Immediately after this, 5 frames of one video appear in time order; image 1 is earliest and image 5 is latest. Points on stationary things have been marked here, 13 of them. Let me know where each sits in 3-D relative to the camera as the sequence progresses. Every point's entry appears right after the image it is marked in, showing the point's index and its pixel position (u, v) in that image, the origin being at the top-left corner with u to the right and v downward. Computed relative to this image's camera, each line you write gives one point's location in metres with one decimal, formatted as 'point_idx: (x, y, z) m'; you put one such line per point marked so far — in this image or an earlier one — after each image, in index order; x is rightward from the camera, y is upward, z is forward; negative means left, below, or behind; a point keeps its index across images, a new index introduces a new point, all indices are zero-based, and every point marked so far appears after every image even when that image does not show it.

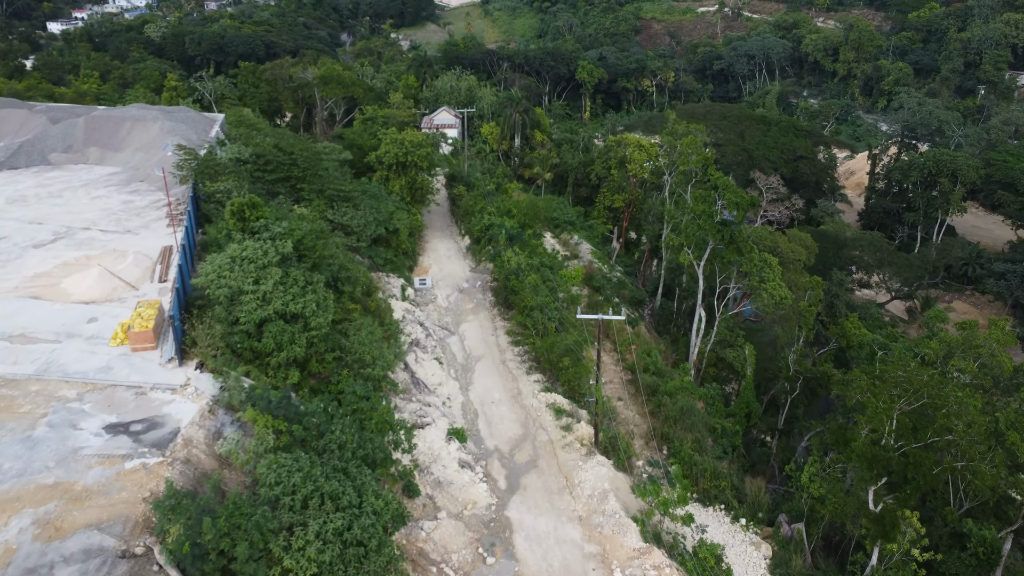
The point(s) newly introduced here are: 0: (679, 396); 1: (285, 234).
0: (+3.9, -2.5, +18.5) m
1: (-3.7, +0.8, +13.0) m
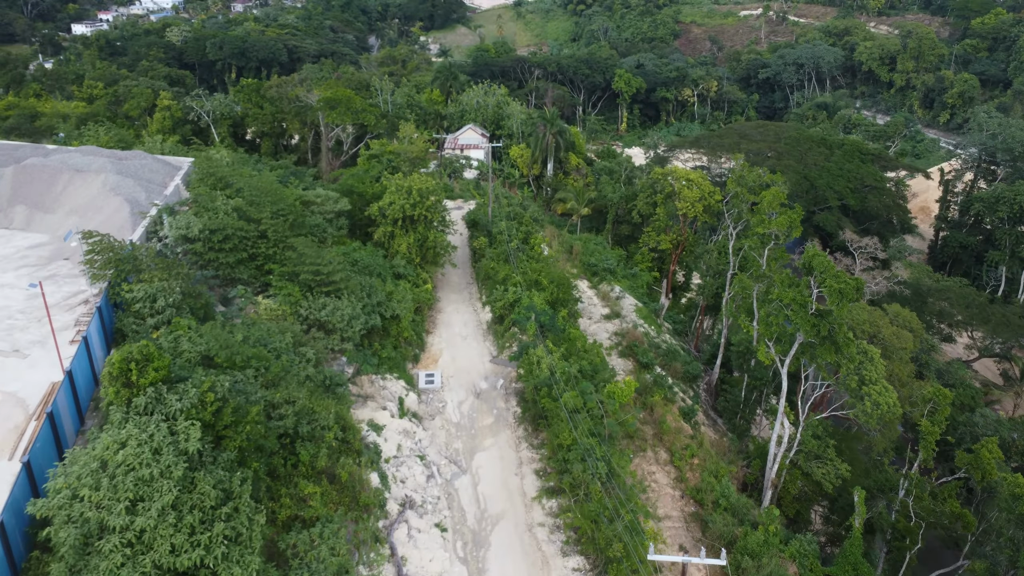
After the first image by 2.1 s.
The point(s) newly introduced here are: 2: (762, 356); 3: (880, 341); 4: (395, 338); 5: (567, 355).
0: (+4.4, -4.7, +13.8) m
1: (-3.4, -1.2, +8.6) m
2: (+5.3, -1.4, +17.0) m
3: (+8.6, -1.2, +18.5) m
4: (-2.4, -1.1, +16.5) m
5: (+1.1, -1.3, +15.9) m
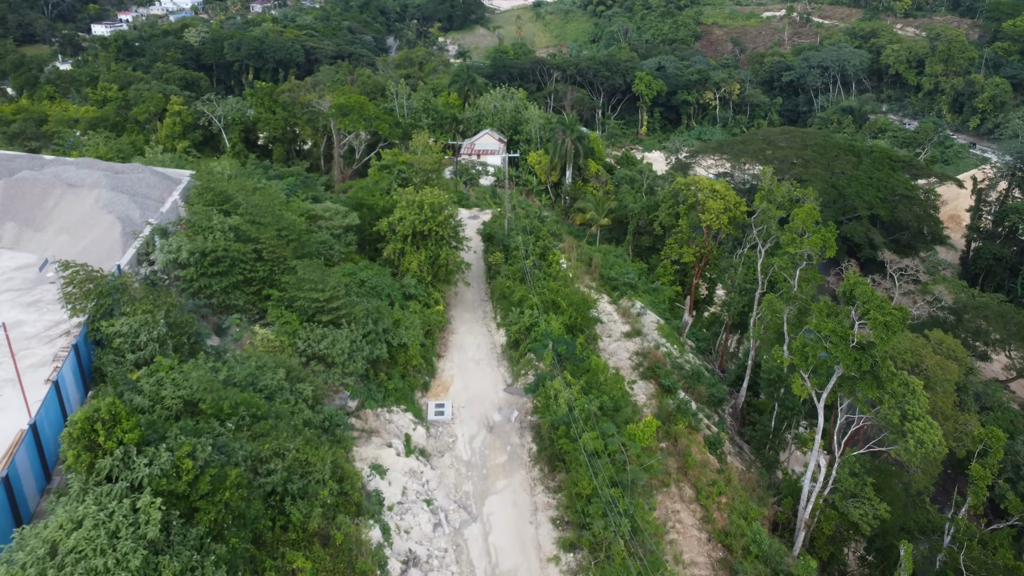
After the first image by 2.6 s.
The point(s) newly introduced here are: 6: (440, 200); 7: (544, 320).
0: (+4.6, -5.2, +12.6) m
1: (-3.2, -1.7, +7.6) m
2: (+5.6, -2.0, +15.8) m
3: (+8.9, -1.8, +17.2) m
4: (-2.1, -1.5, +15.5) m
5: (+1.4, -1.9, +14.8) m
6: (-1.8, +2.2, +19.6) m
7: (+0.7, -0.7, +17.4) m
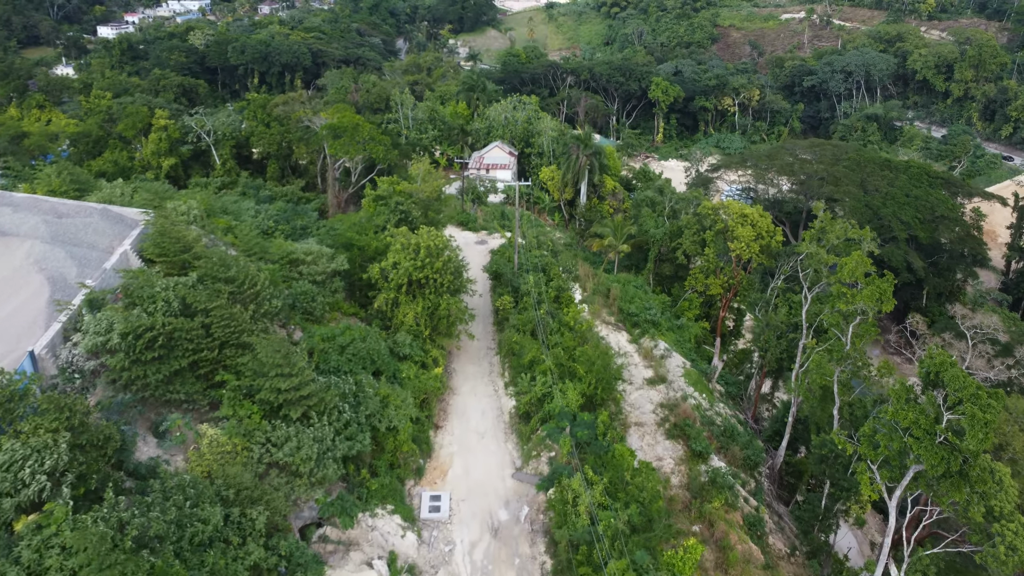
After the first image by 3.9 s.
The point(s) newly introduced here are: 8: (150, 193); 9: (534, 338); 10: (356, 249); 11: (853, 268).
0: (+4.7, -6.4, +10.0) m
1: (-3.2, -2.9, +5.1) m
2: (+5.8, -3.2, +13.1) m
3: (+9.1, -3.0, +14.5) m
4: (-2.0, -2.7, +12.9) m
5: (+1.6, -3.1, +12.3) m
6: (-1.6, +1.0, +17.1) m
7: (+0.9, -1.9, +14.8) m
8: (-8.6, +2.2, +19.0) m
9: (+0.4, -1.1, +17.6) m
10: (-3.5, +0.9, +18.0) m
11: (+7.1, +0.4, +16.5) m
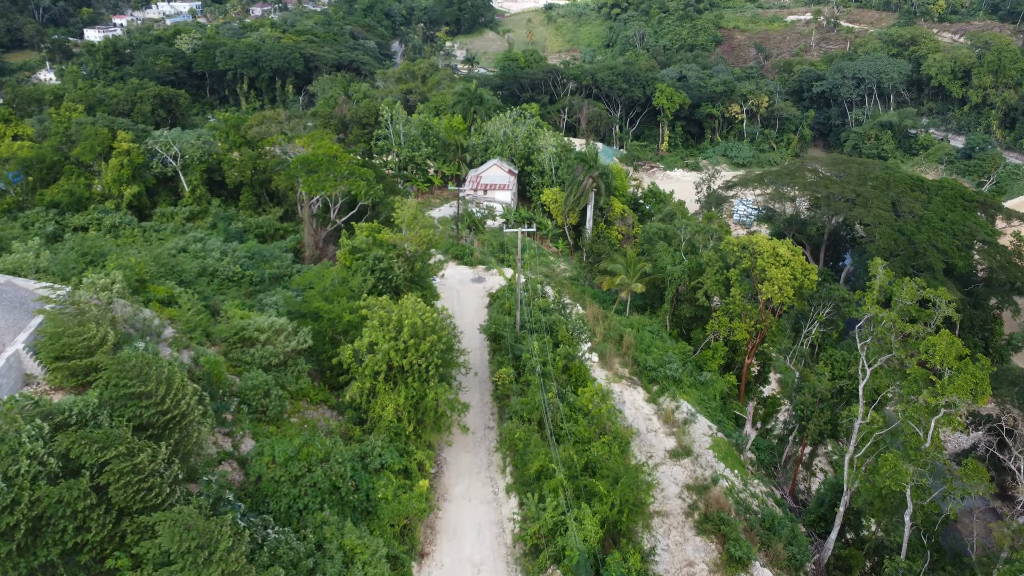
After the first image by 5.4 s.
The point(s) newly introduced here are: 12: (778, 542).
0: (+4.8, -7.9, +6.9) m
1: (-3.1, -4.4, +2.0) m
2: (+5.9, -4.7, +10.0) m
3: (+9.1, -4.5, +11.5) m
4: (-1.9, -4.2, +9.8) m
5: (+1.6, -4.5, +9.2) m
6: (-1.5, -0.5, +14.0) m
7: (+0.9, -3.4, +11.7) m
8: (-8.6, +0.8, +15.9) m
9: (+0.5, -2.6, +14.5) m
10: (-3.5, -0.6, +14.9) m
11: (+7.1, -1.0, +13.4) m
12: (+5.8, -5.5, +17.2) m
